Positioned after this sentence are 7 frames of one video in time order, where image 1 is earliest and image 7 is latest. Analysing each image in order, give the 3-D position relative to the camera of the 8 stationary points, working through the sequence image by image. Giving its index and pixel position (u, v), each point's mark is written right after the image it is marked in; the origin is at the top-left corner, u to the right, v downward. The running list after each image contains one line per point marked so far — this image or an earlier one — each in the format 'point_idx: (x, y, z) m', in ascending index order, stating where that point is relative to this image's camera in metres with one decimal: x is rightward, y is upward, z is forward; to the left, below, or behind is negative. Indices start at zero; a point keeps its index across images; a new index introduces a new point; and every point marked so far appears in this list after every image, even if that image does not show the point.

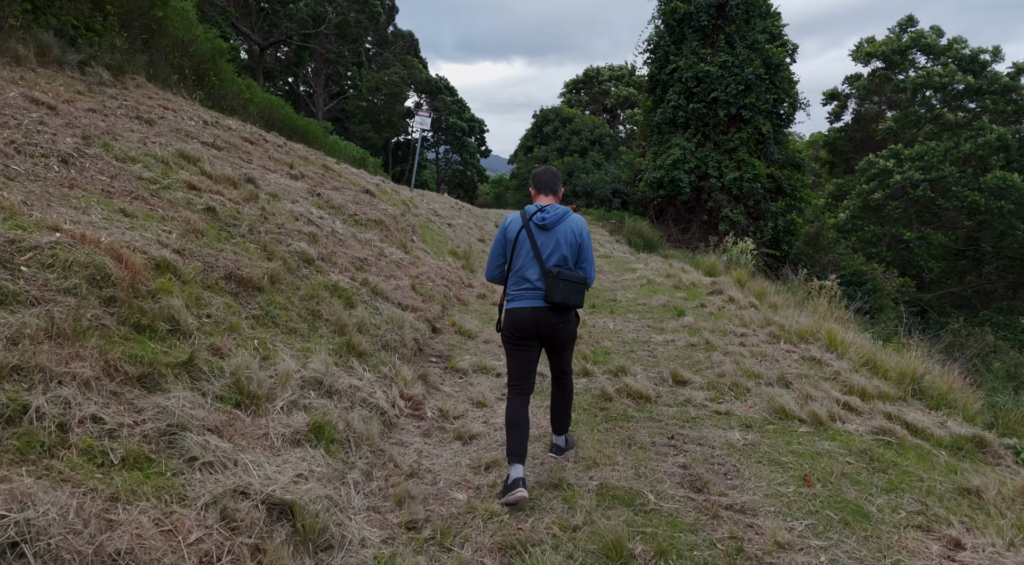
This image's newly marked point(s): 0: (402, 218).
0: (-1.6, +0.9, +12.5) m
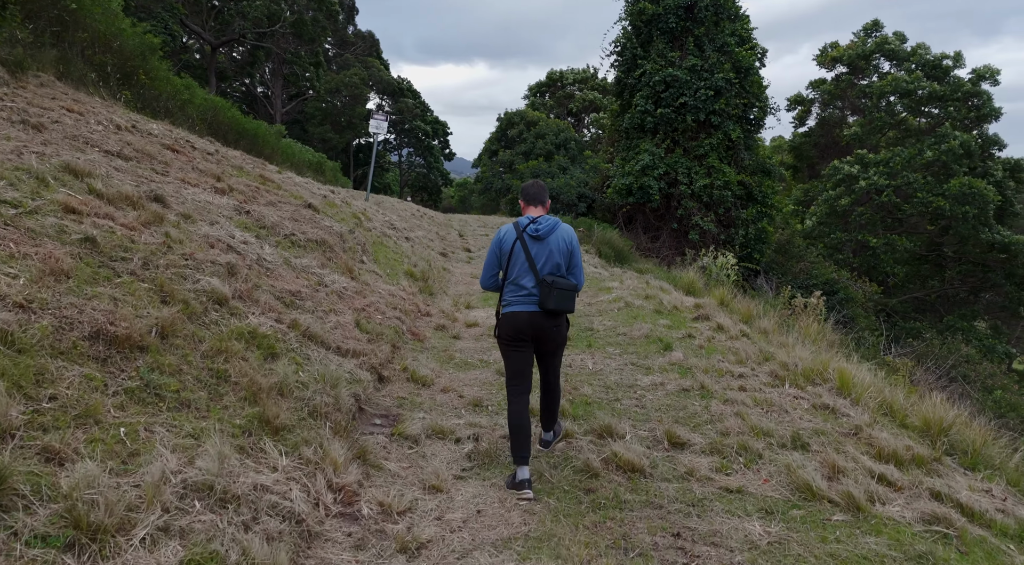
0: (-2.1, +0.6, +11.1) m
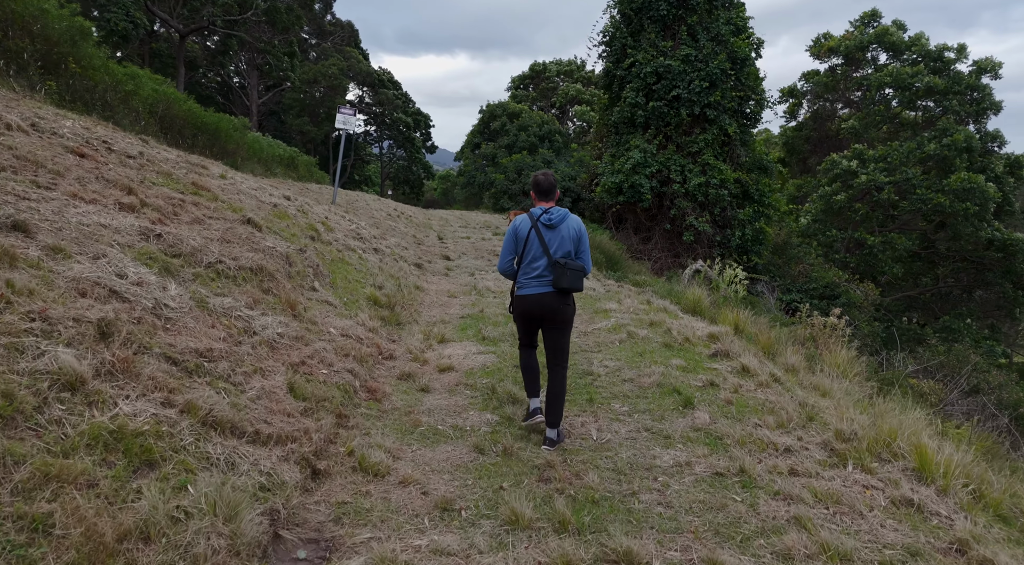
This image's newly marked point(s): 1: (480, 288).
0: (-2.3, +0.3, +9.3) m
1: (-0.5, -0.1, +12.4) m
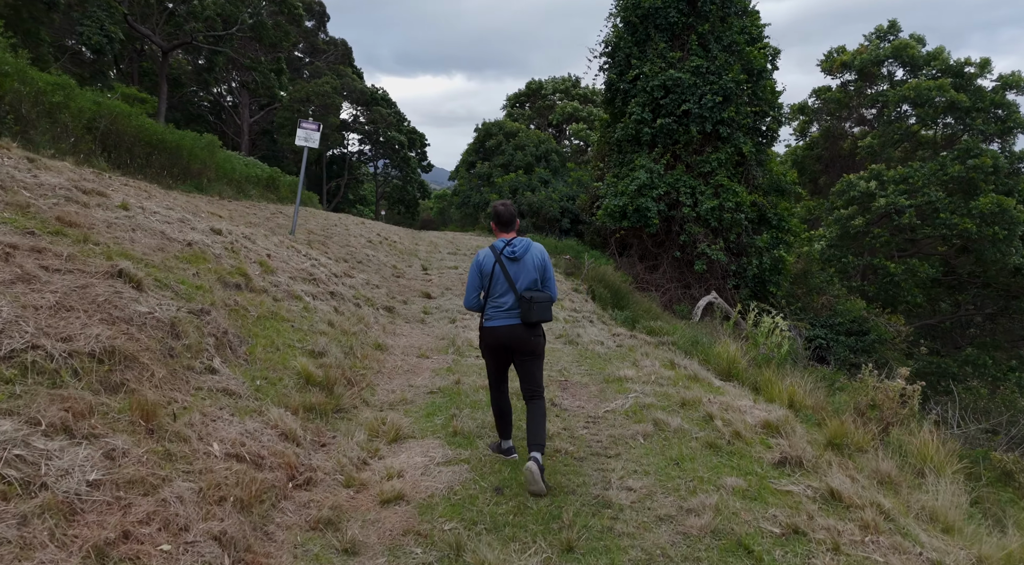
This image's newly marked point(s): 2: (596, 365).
0: (-2.5, -0.3, +6.8) m
1: (-0.7, -0.7, +9.9) m
2: (+0.9, -0.9, +8.9) m
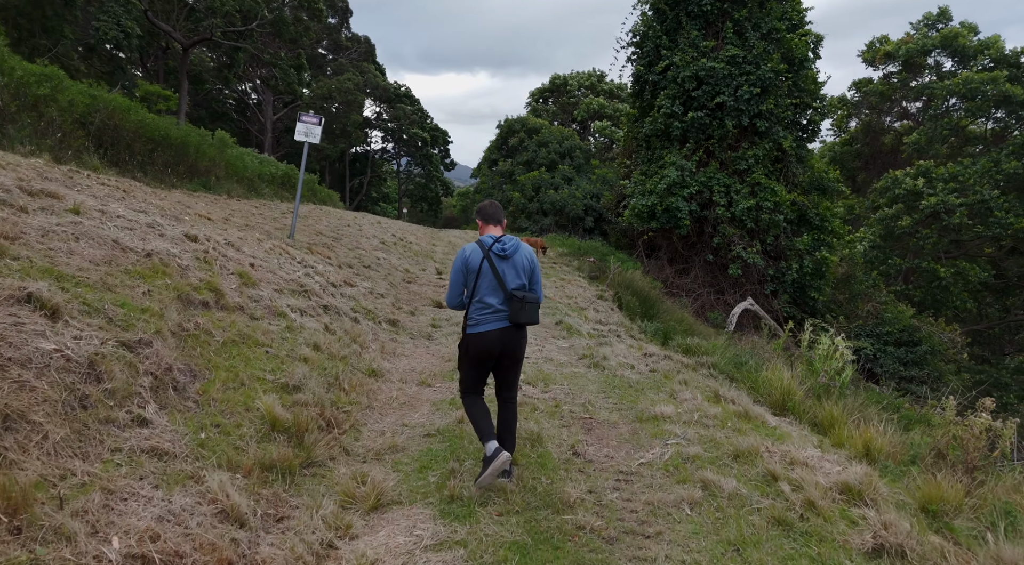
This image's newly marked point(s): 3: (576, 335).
0: (-2.4, -0.5, +5.5) m
1: (-0.5, -0.9, +8.6) m
2: (+1.0, -1.1, +7.6) m
3: (+0.8, -0.7, +11.0) m
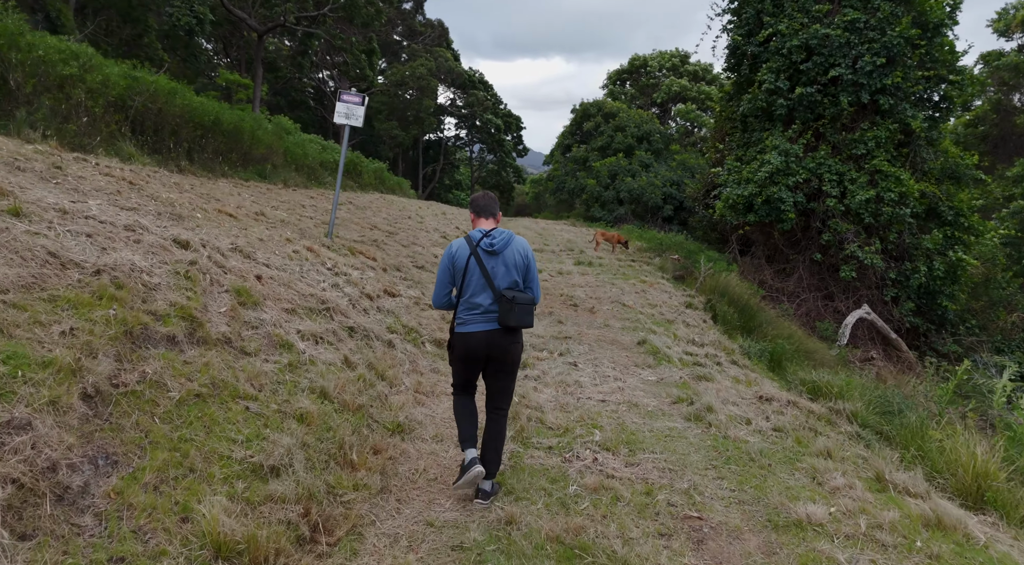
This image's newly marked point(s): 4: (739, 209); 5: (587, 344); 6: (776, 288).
0: (-2.1, -0.7, +3.6) m
1: (+0.1, -1.1, +6.5) m
2: (+1.5, -1.3, +5.3) m
3: (+1.6, -0.8, +8.8) m
4: (+4.3, +1.3, +16.0) m
5: (+0.8, -0.7, +9.3) m
6: (+5.2, -0.1, +16.7) m
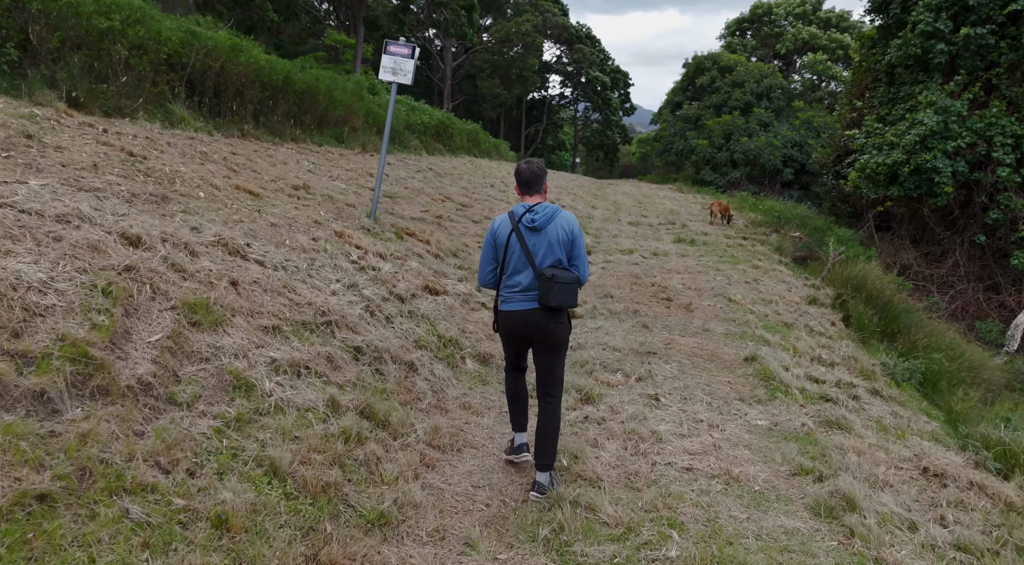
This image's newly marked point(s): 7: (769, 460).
0: (-2.2, -0.9, +1.9) m
1: (+0.3, -1.2, +4.5) m
2: (+1.5, -1.5, +3.2) m
3: (+2.1, -0.9, +6.6) m
4: (+5.7, +1.6, +13.3) m
5: (+1.4, -0.7, +7.2) m
6: (+6.7, +0.1, +13.9) m
7: (+1.6, -1.1, +5.3) m
